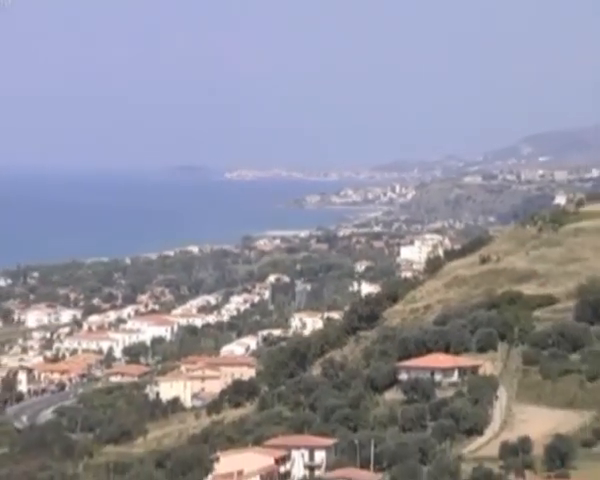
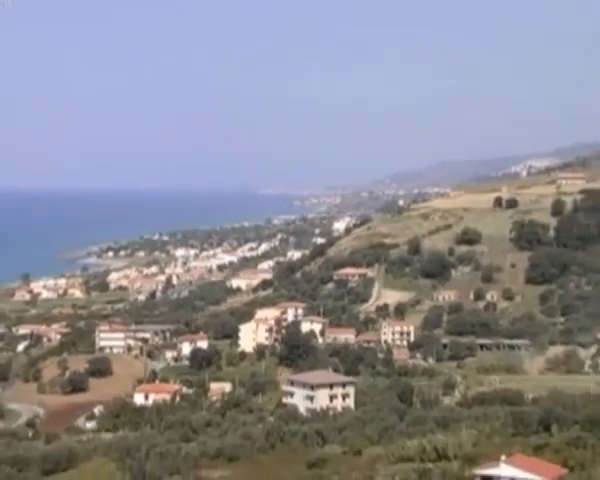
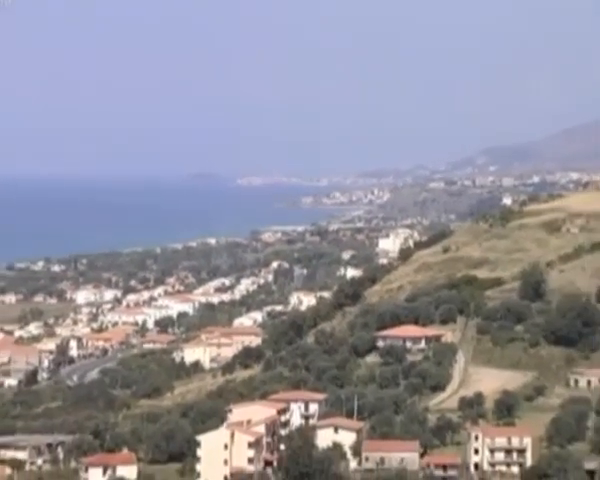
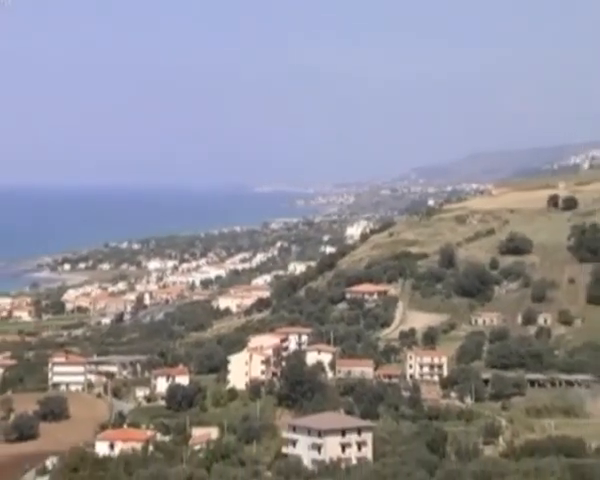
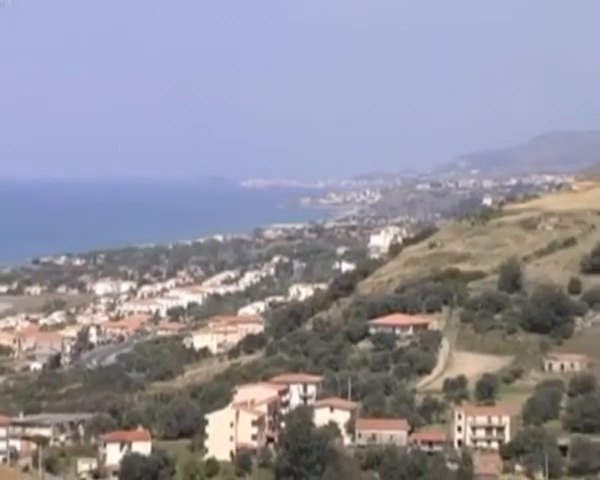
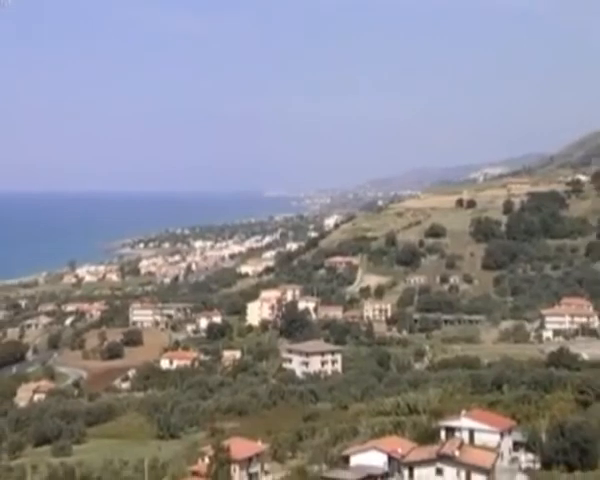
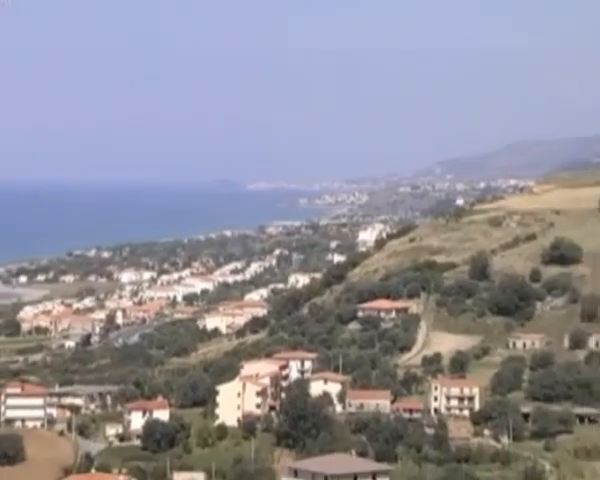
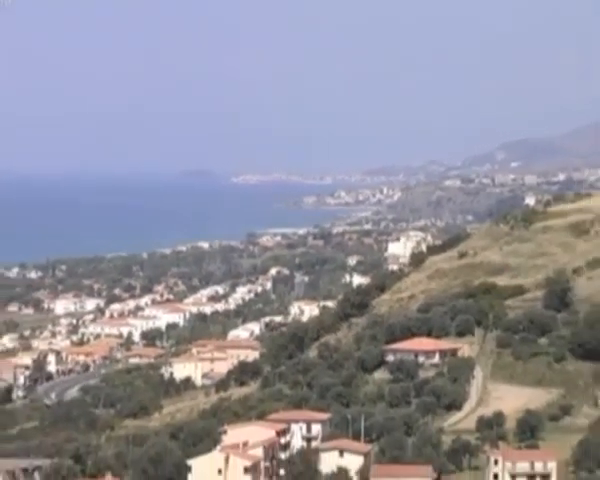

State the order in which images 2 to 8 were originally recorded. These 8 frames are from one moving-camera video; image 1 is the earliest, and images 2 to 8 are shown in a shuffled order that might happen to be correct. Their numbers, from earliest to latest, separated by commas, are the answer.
8, 3, 5, 7, 4, 2, 6
